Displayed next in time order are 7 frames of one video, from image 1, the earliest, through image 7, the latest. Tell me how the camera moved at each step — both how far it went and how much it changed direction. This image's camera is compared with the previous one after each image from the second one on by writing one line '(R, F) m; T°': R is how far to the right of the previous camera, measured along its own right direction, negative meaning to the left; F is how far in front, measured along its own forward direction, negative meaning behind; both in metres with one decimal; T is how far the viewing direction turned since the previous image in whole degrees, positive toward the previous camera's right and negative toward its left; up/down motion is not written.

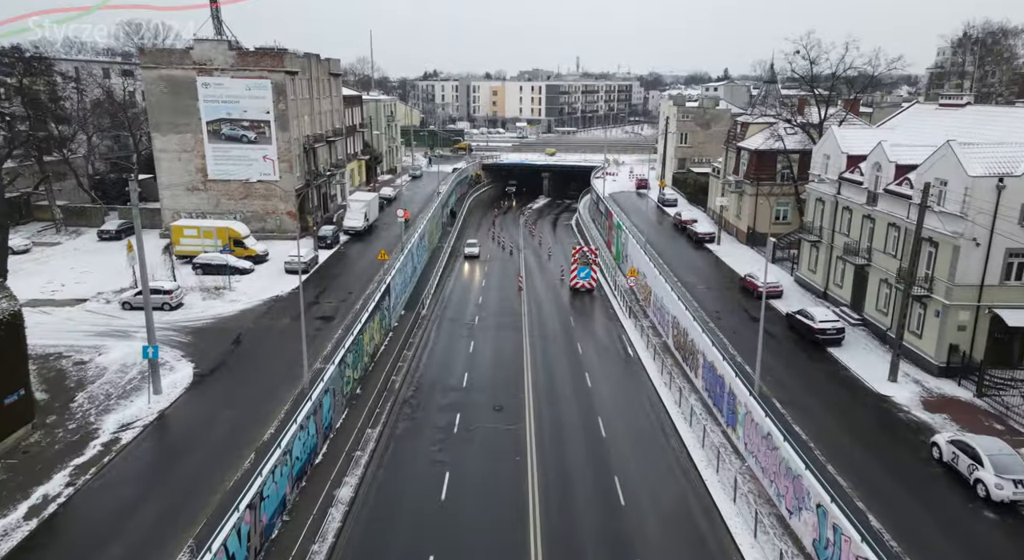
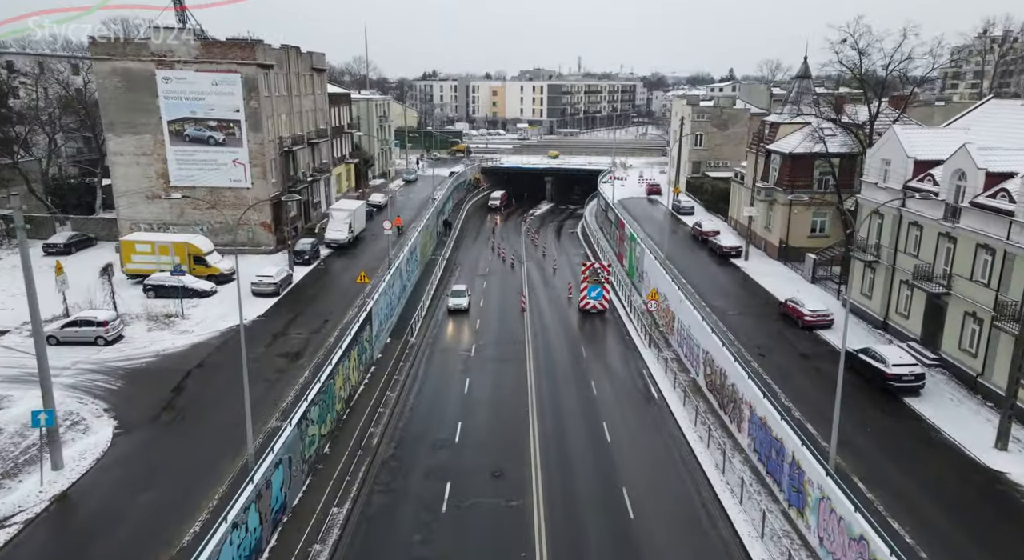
(-0.1, +6.4) m; 0°
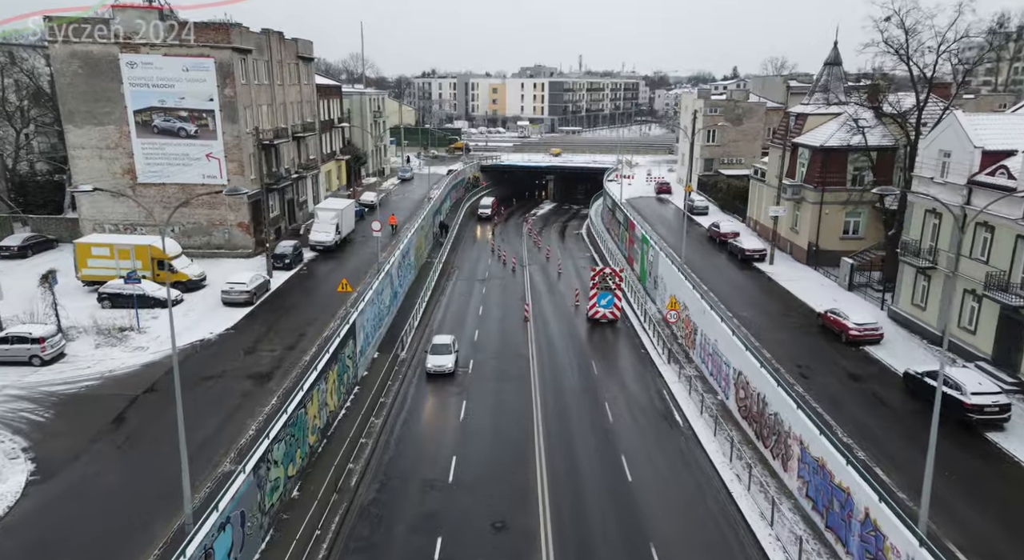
(-0.1, +4.6) m; 0°
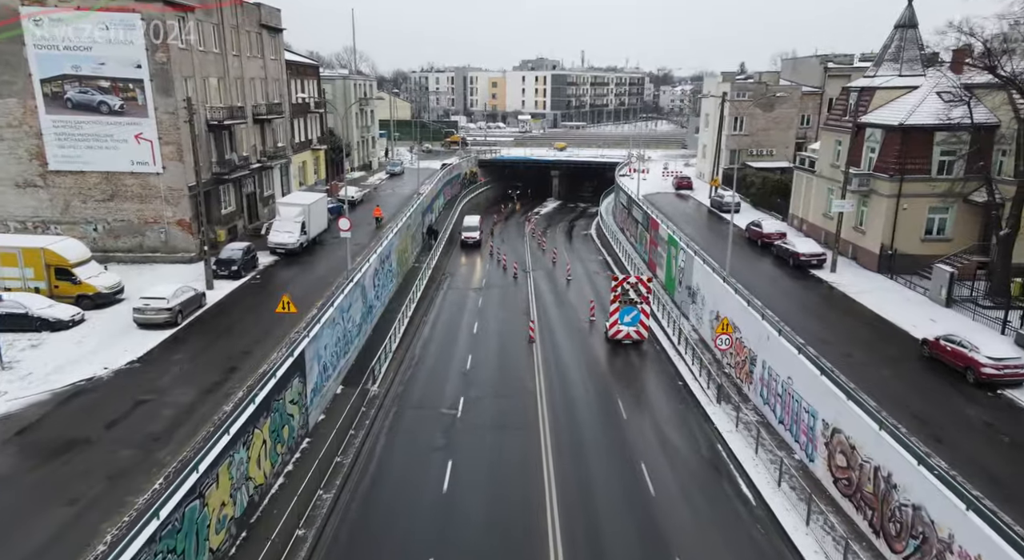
(-0.1, +8.7) m; 0°
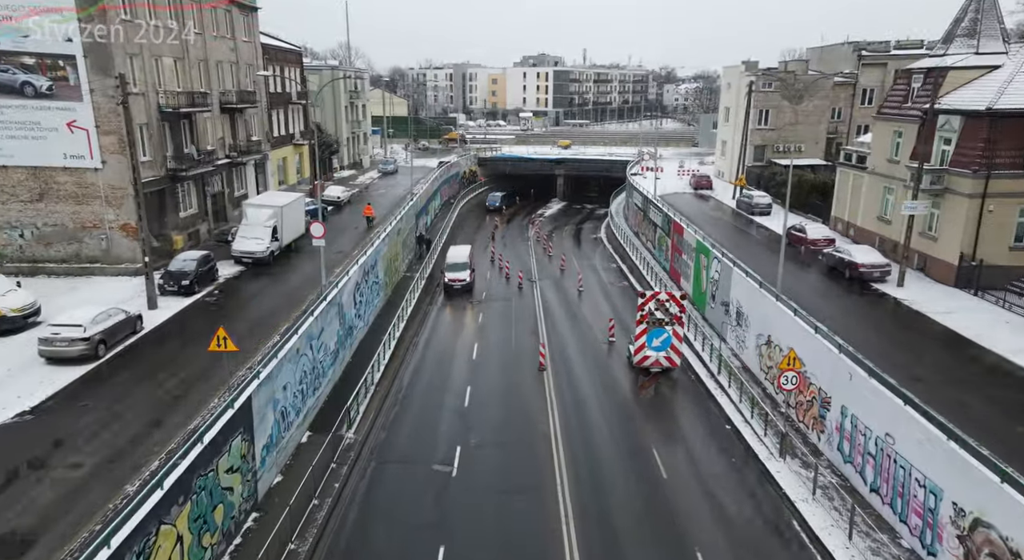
(-0.3, +6.0) m; 0°
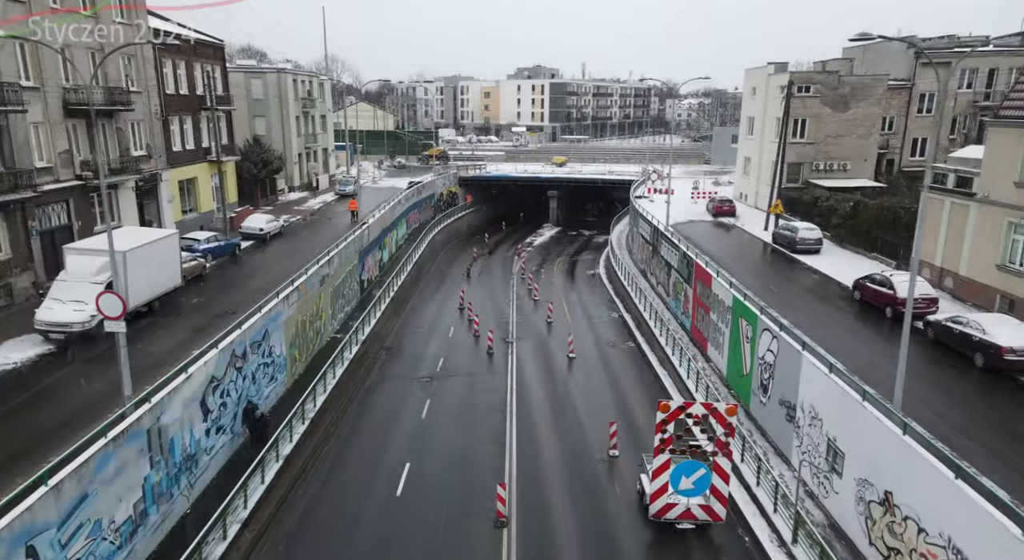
(+1.5, +12.0) m; 0°
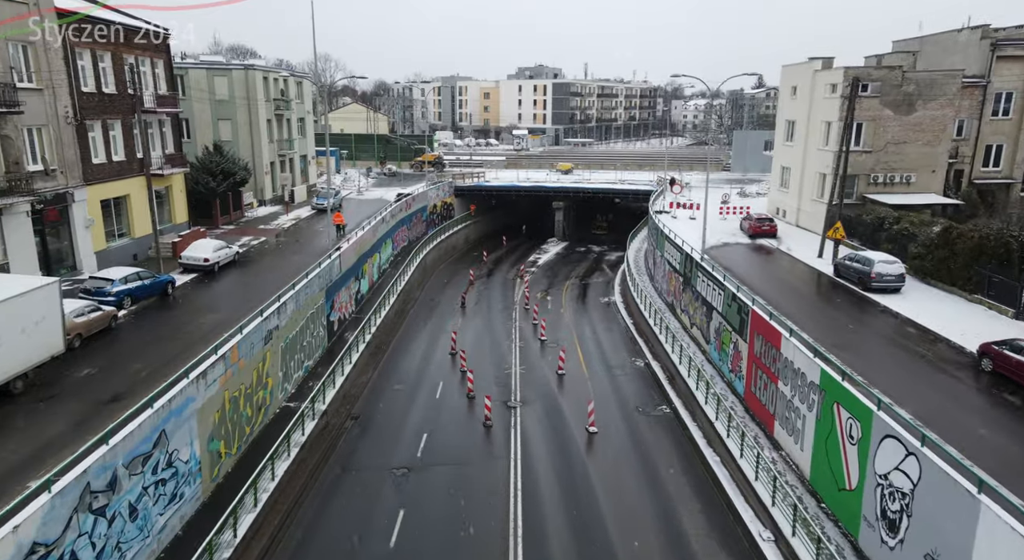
(-0.1, +7.9) m; 0°
